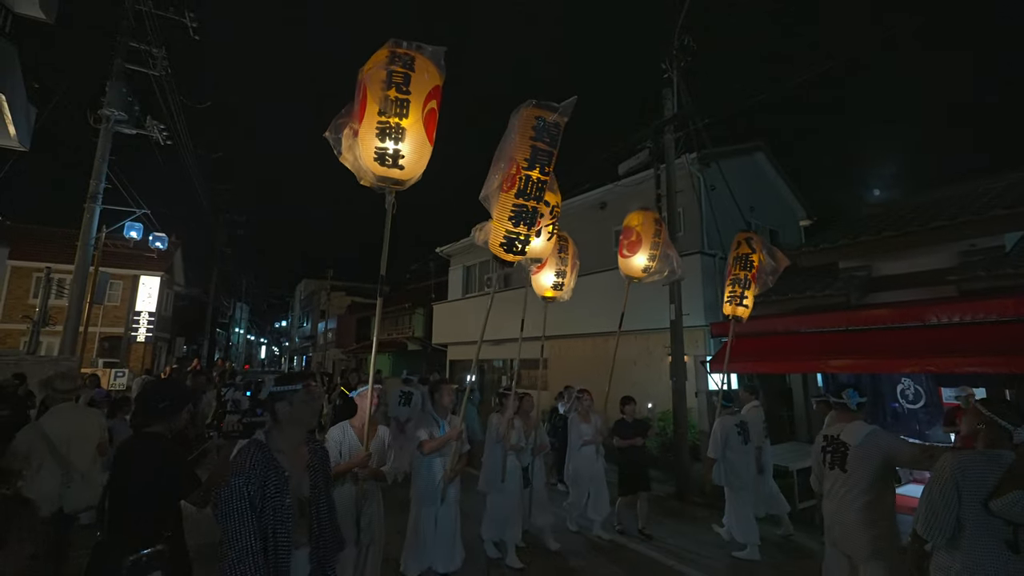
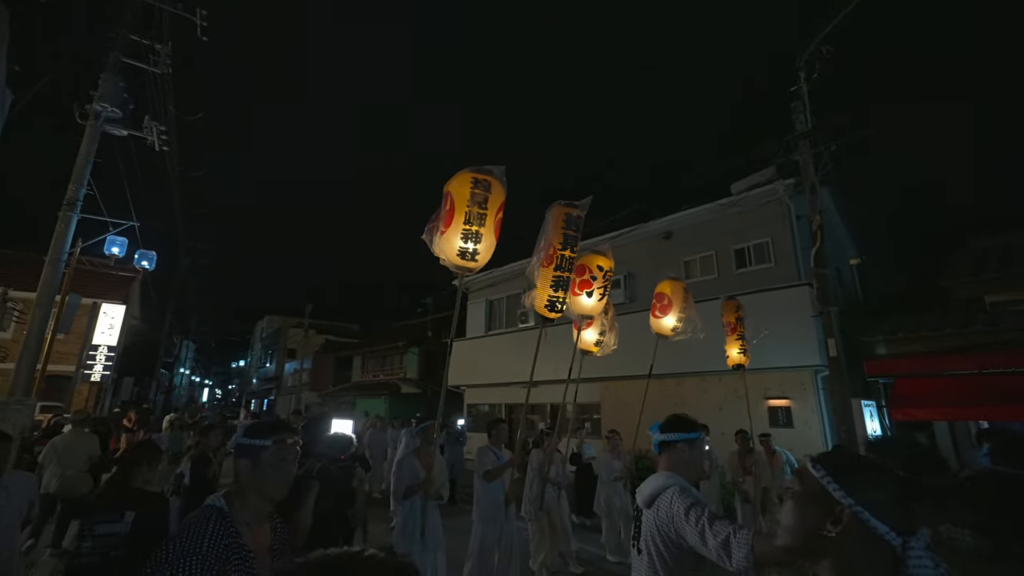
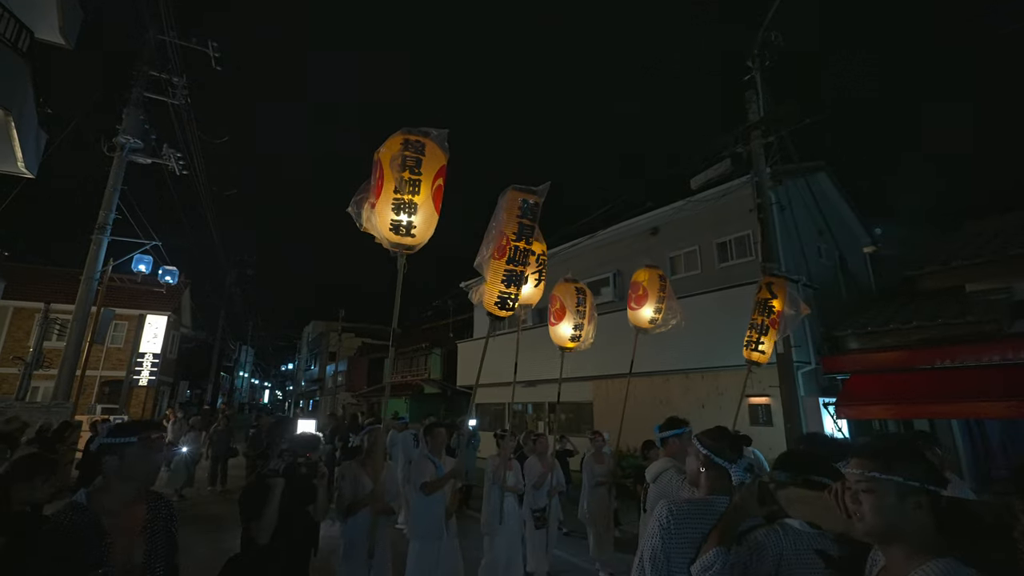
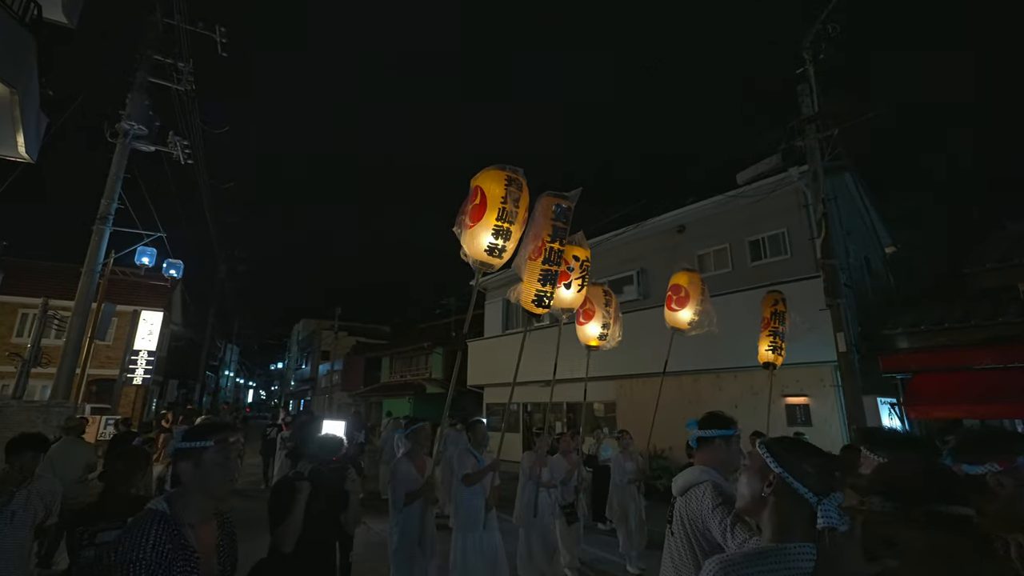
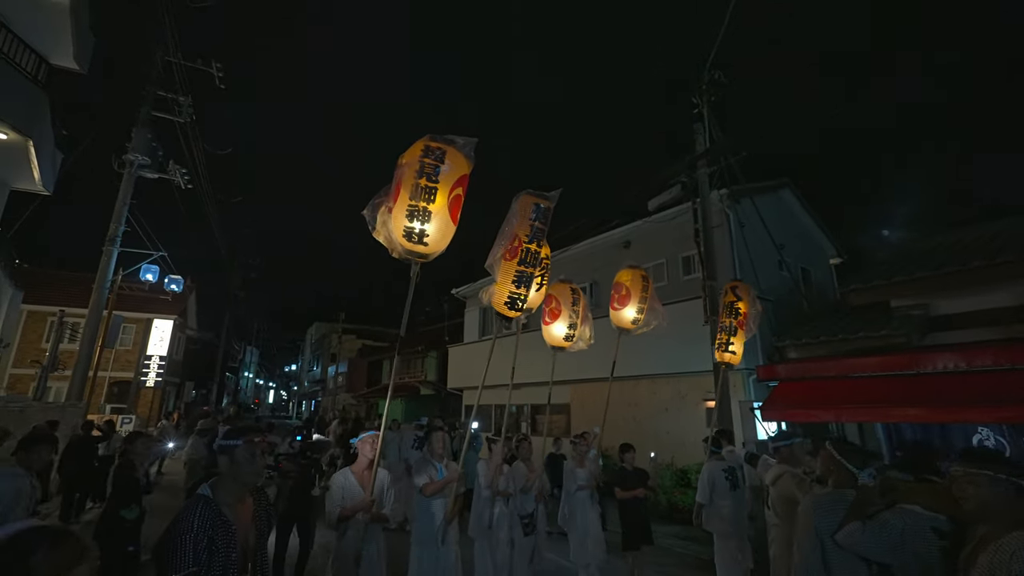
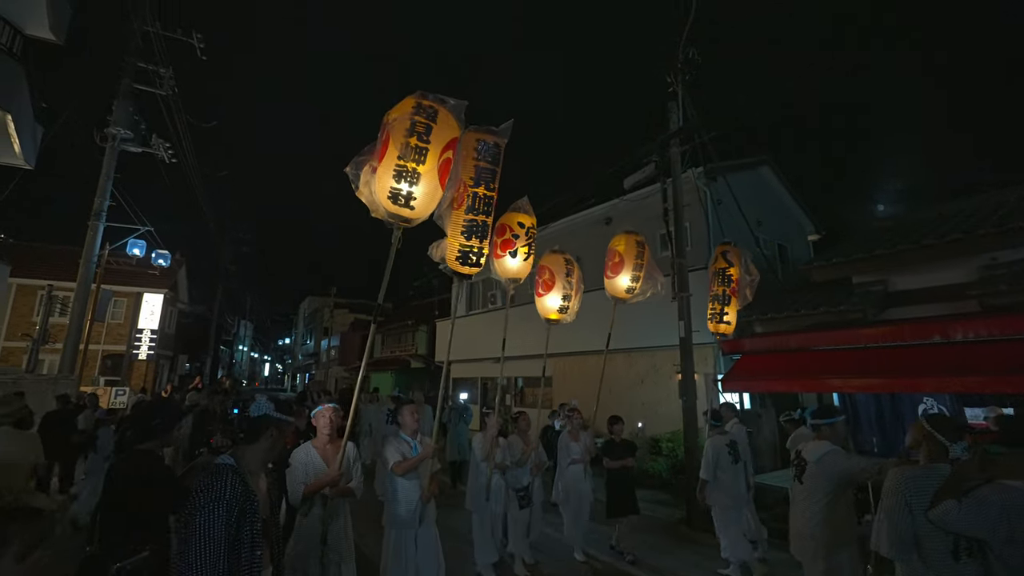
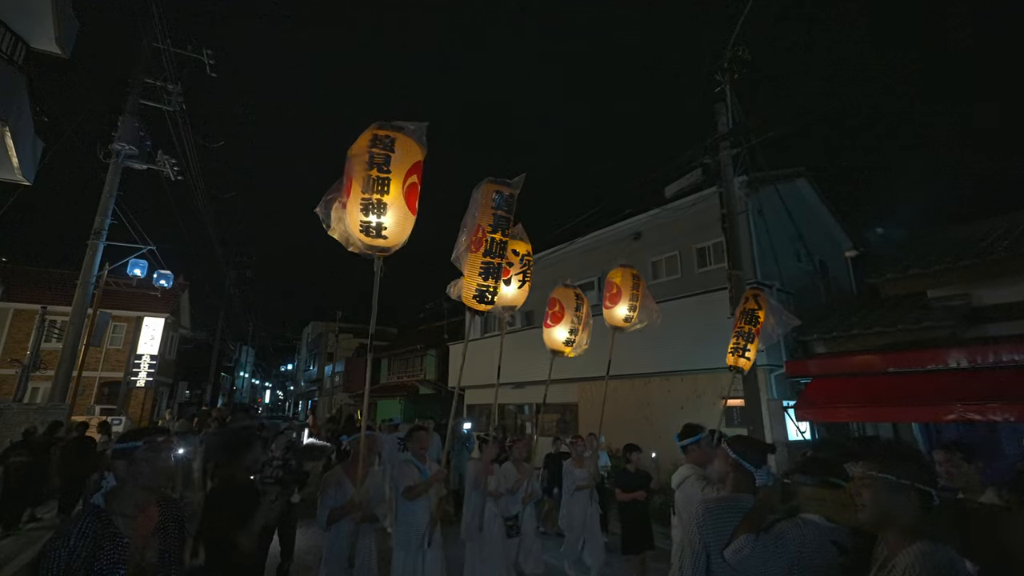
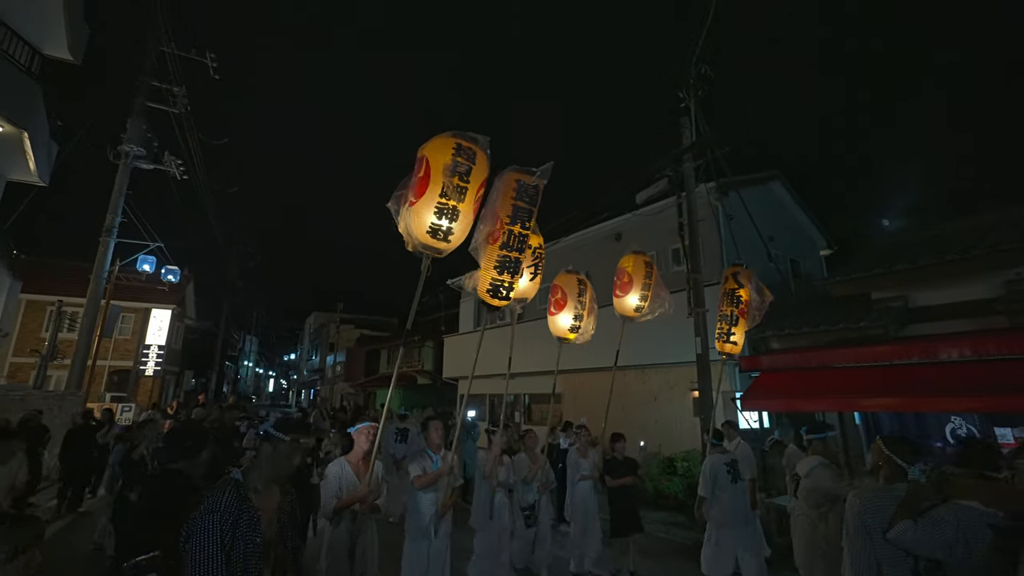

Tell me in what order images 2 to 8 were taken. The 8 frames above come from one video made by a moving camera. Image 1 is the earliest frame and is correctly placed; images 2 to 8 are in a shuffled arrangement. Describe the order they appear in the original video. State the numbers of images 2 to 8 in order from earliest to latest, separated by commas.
6, 8, 5, 7, 3, 4, 2
